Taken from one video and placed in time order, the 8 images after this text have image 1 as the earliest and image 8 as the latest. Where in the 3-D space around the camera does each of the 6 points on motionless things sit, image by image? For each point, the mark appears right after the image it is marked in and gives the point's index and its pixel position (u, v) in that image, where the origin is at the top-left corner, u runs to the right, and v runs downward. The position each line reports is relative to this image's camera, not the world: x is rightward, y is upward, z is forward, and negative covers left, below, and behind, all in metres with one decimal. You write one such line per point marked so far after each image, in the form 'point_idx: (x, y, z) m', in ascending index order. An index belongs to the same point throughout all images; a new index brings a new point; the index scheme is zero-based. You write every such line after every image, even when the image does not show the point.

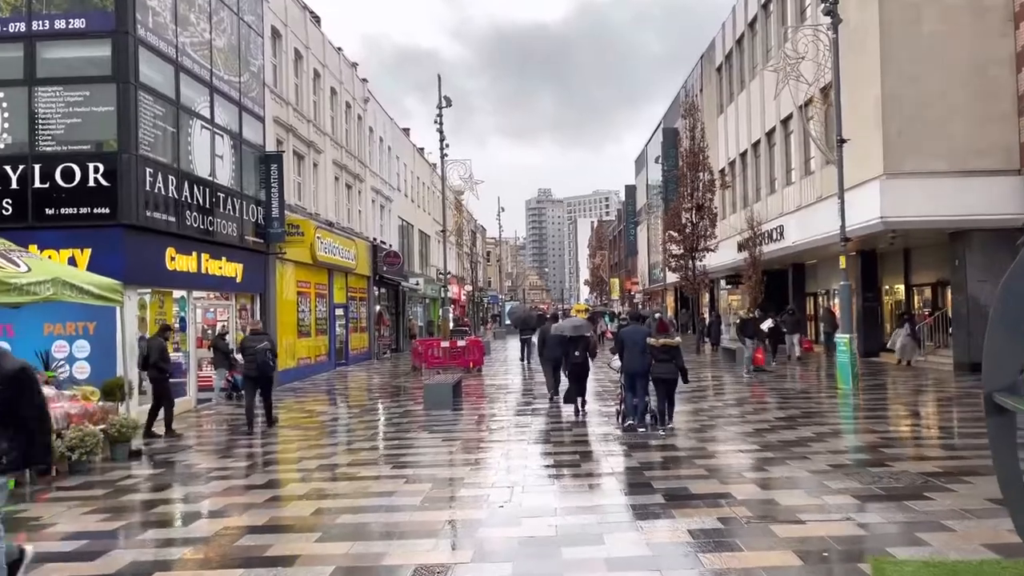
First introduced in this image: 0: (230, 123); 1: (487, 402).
0: (-6.2, +3.6, +17.7) m
1: (-0.5, -2.3, +16.6) m
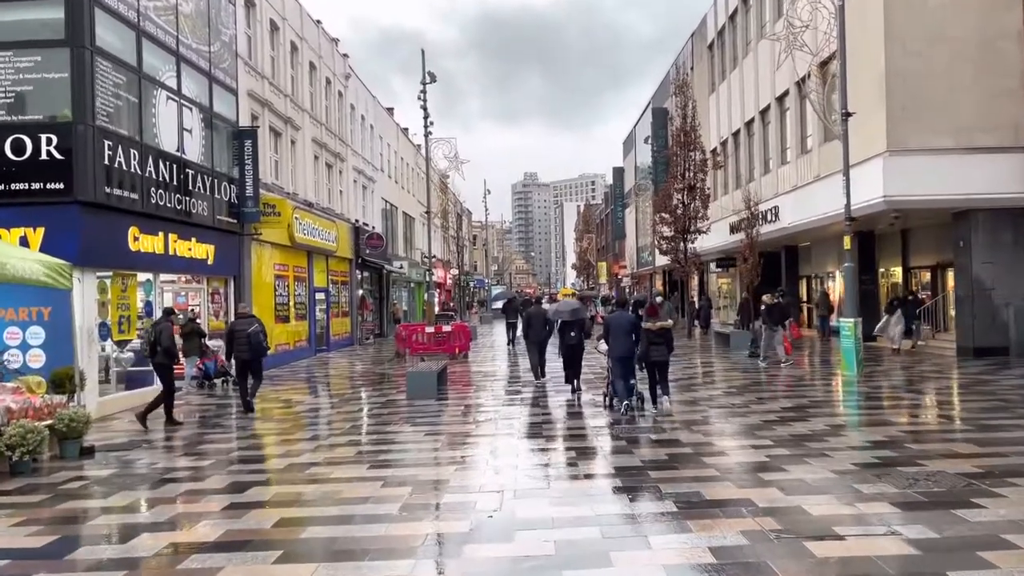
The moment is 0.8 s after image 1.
0: (-6.5, +4.0, +16.6) m
1: (-0.8, -2.0, +15.7) m
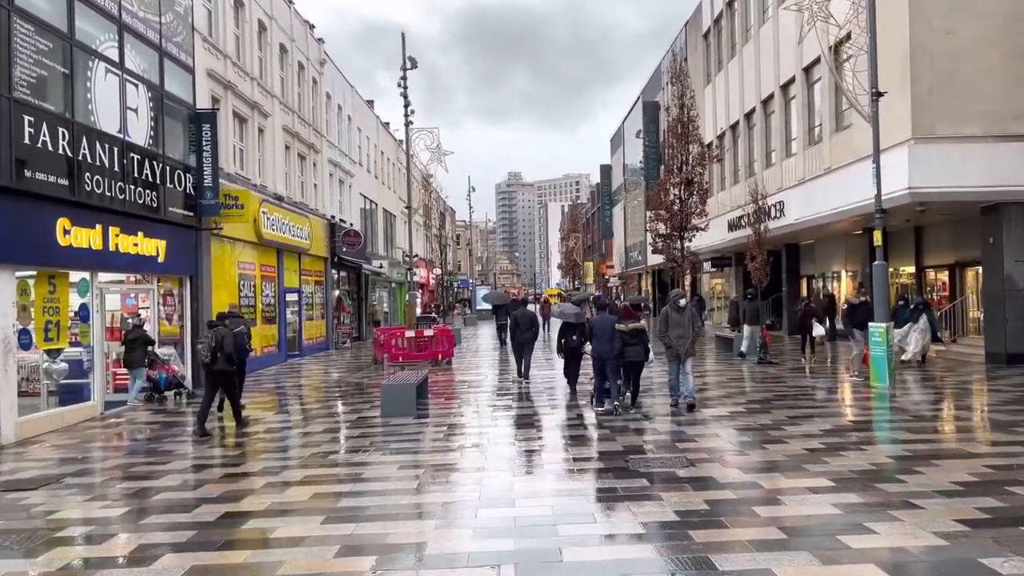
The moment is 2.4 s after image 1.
0: (-6.7, +4.0, +14.7) m
1: (-0.9, -2.0, +13.9) m
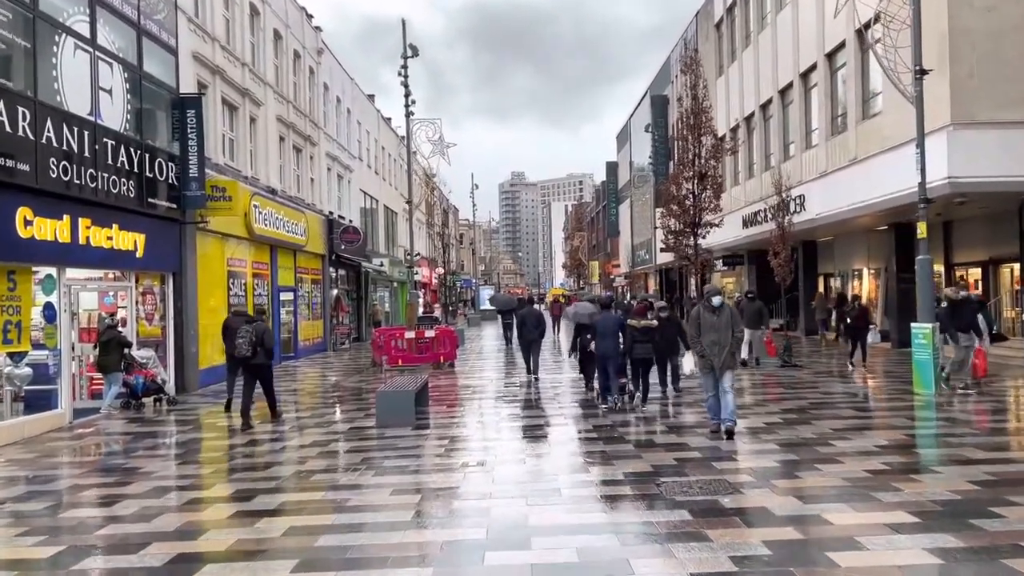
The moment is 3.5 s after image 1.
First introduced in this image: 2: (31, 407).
0: (-6.6, +4.0, +13.5) m
1: (-0.8, -2.0, +12.7) m
2: (-6.9, -1.7, +11.5) m
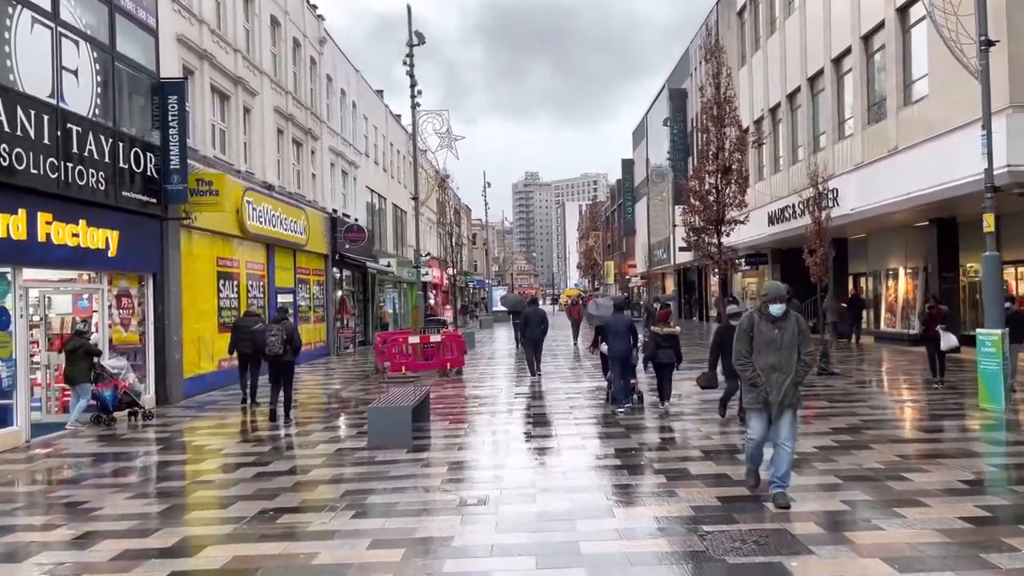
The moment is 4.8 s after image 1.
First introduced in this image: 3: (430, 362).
0: (-6.4, +4.0, +12.3) m
1: (-0.7, -2.0, +11.4) m
2: (-6.8, -1.7, +10.2) m
3: (-1.9, -1.7, +18.4) m
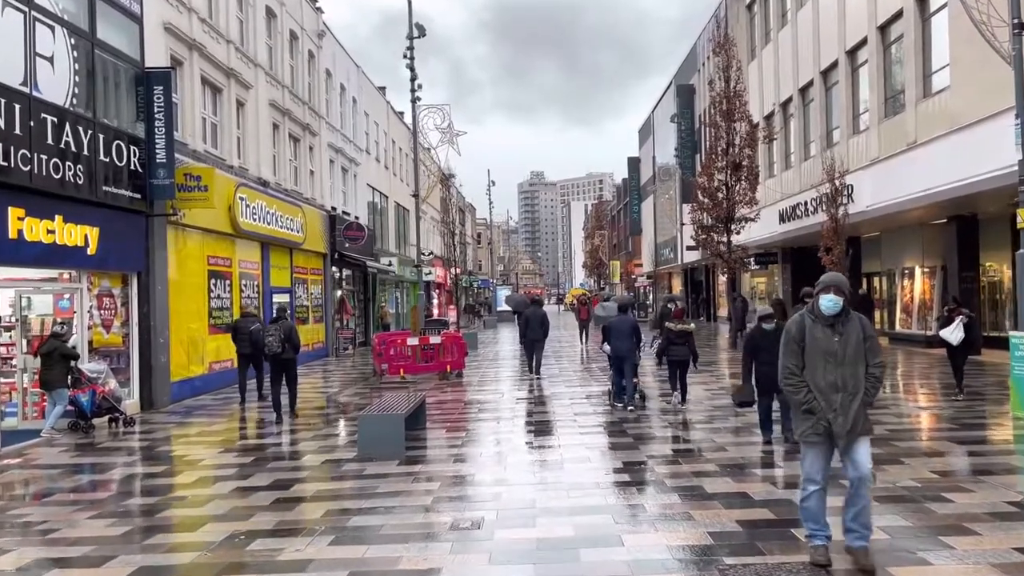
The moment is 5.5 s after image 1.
0: (-6.4, +4.0, +11.6) m
1: (-0.7, -2.0, +10.7) m
2: (-6.8, -1.7, +9.6) m
3: (-1.8, -1.7, +17.7) m
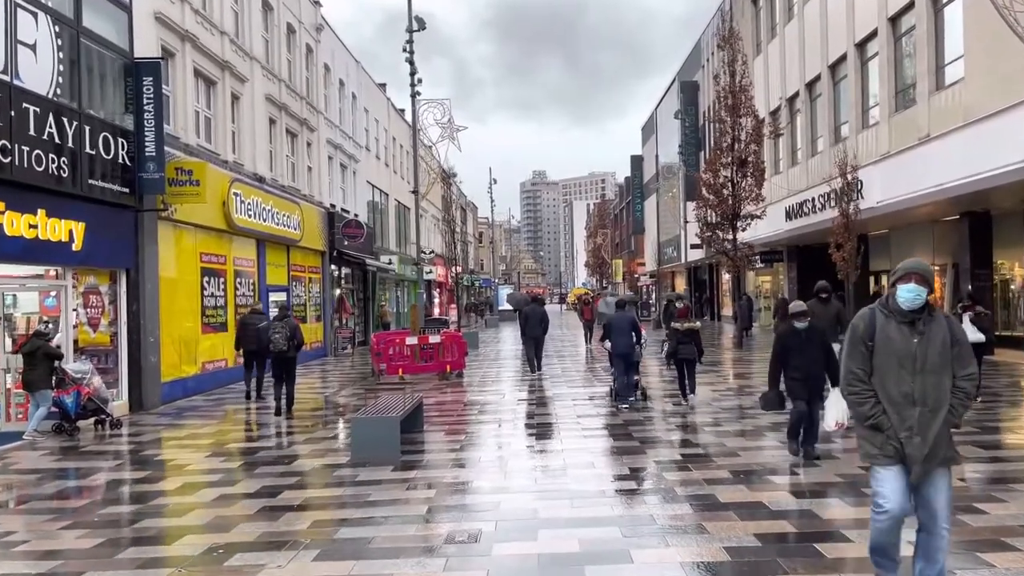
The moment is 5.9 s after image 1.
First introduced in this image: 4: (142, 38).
0: (-6.4, +4.0, +11.2) m
1: (-0.6, -1.9, +10.2) m
2: (-6.8, -1.7, +9.2) m
3: (-1.8, -1.6, +17.3) m
4: (-6.3, +4.3, +13.7) m
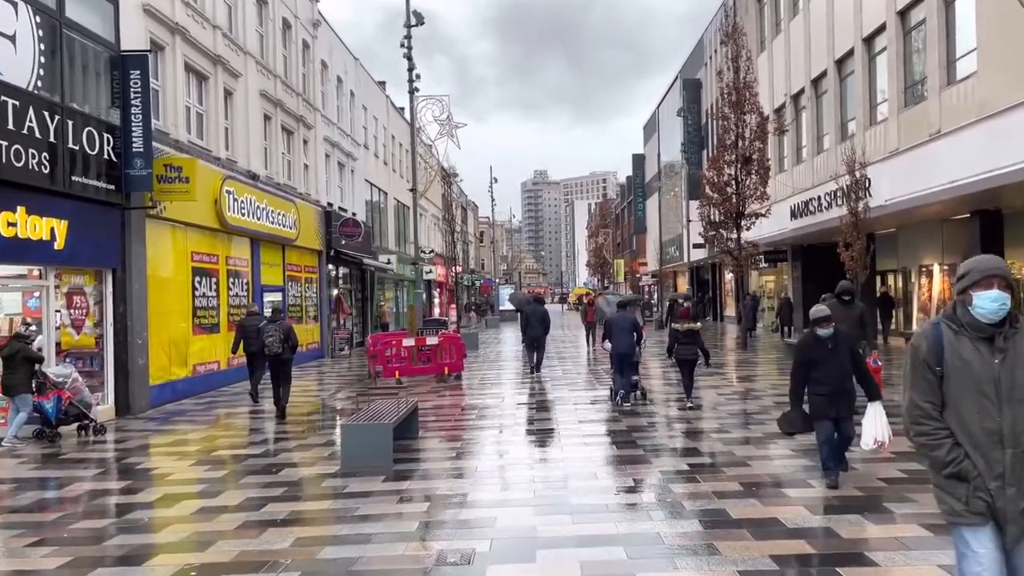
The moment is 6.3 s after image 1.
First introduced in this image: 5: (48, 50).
0: (-6.4, +4.0, +10.8) m
1: (-0.7, -2.0, +9.8) m
2: (-6.8, -1.7, +8.7) m
3: (-1.8, -1.6, +16.9) m
4: (-6.3, +4.3, +13.3) m
5: (-6.4, +3.3, +11.0) m
